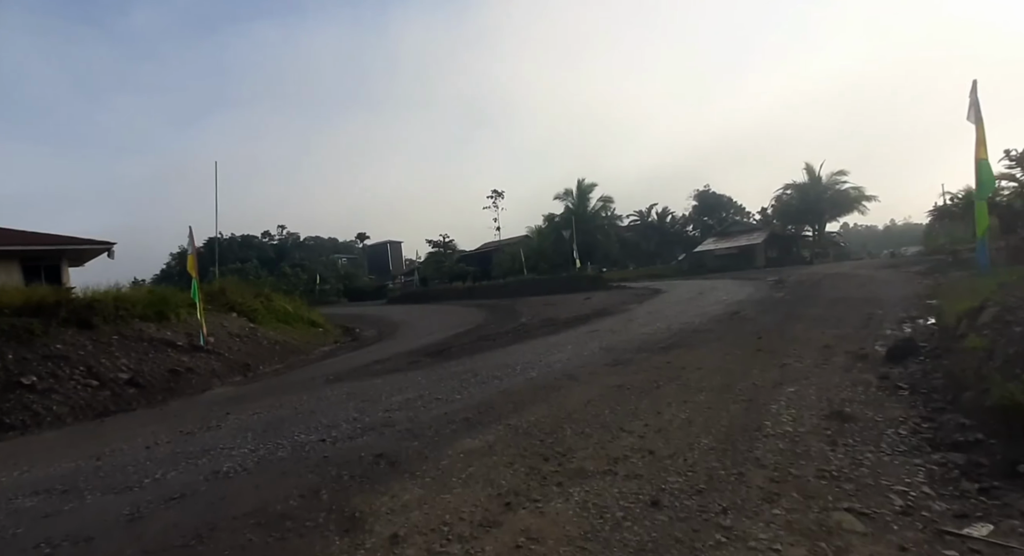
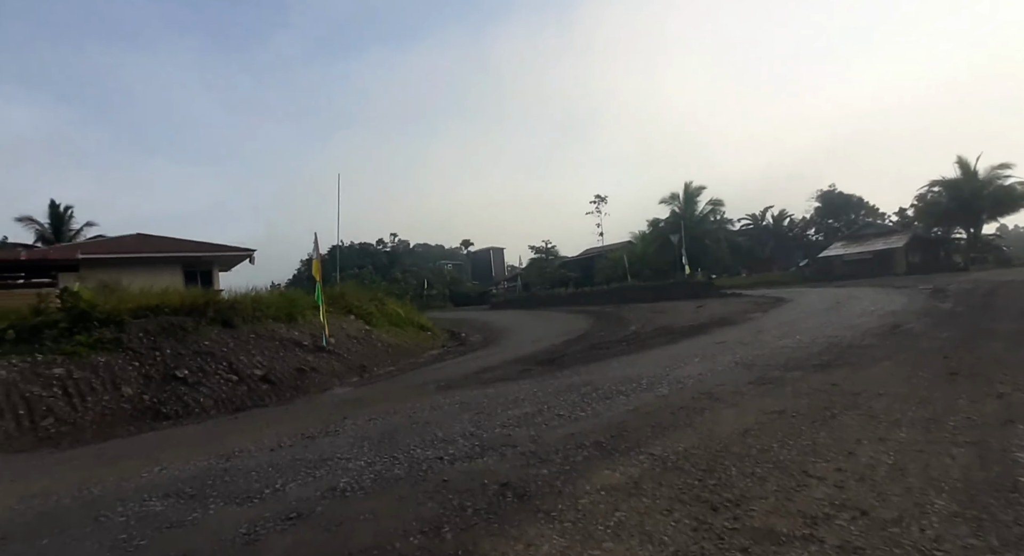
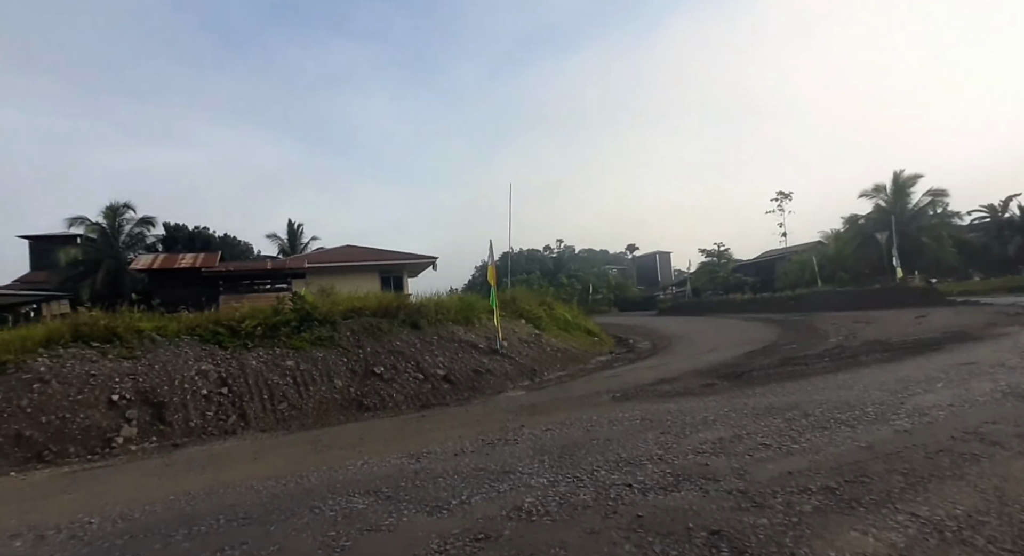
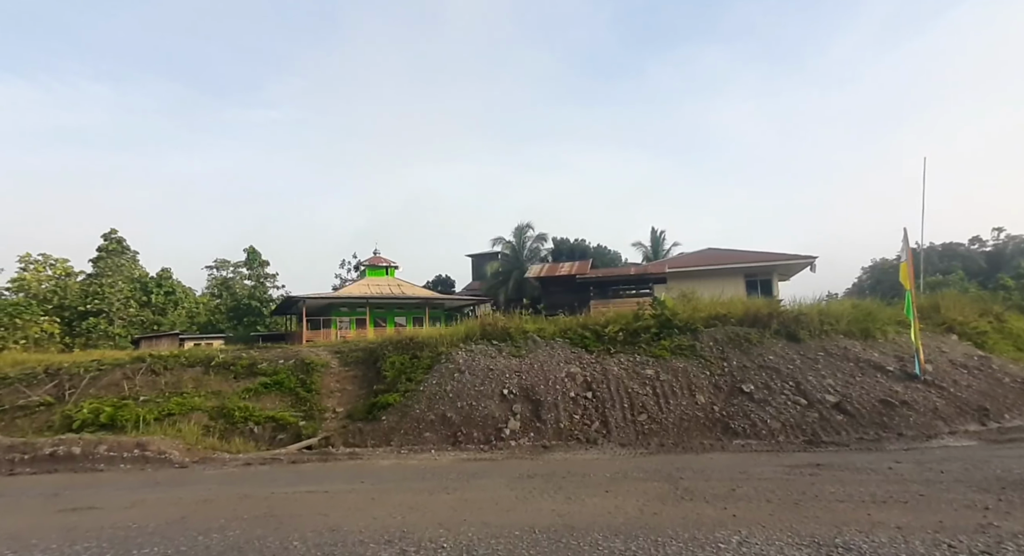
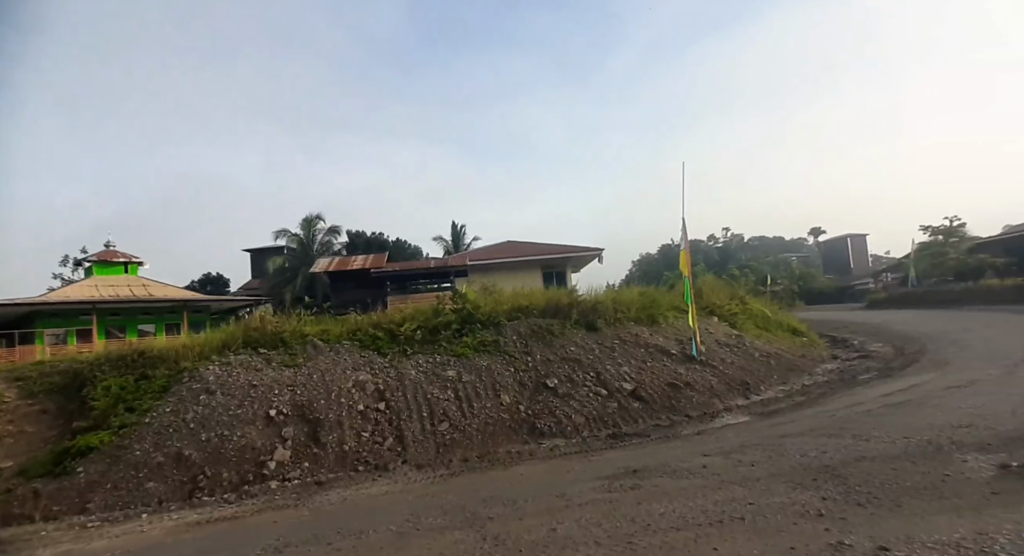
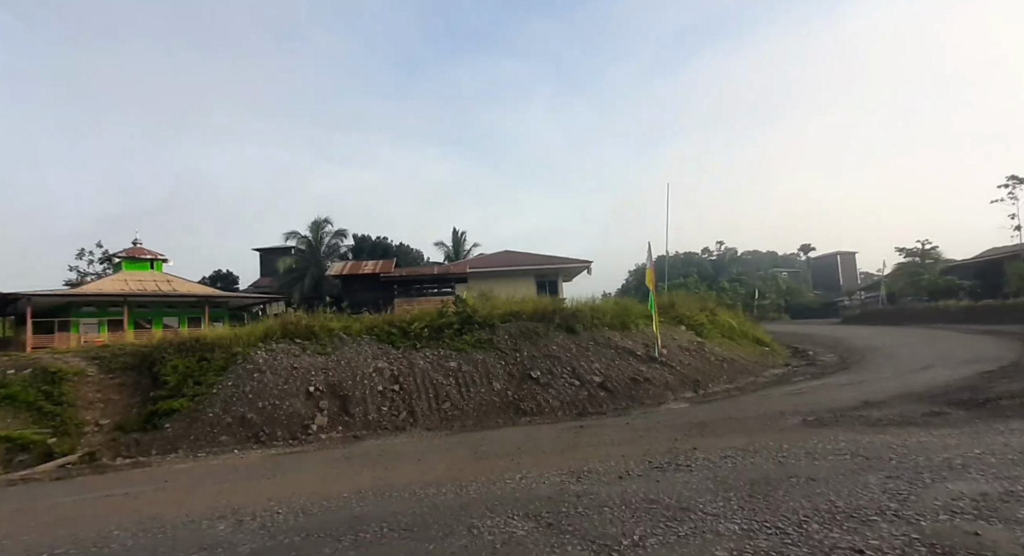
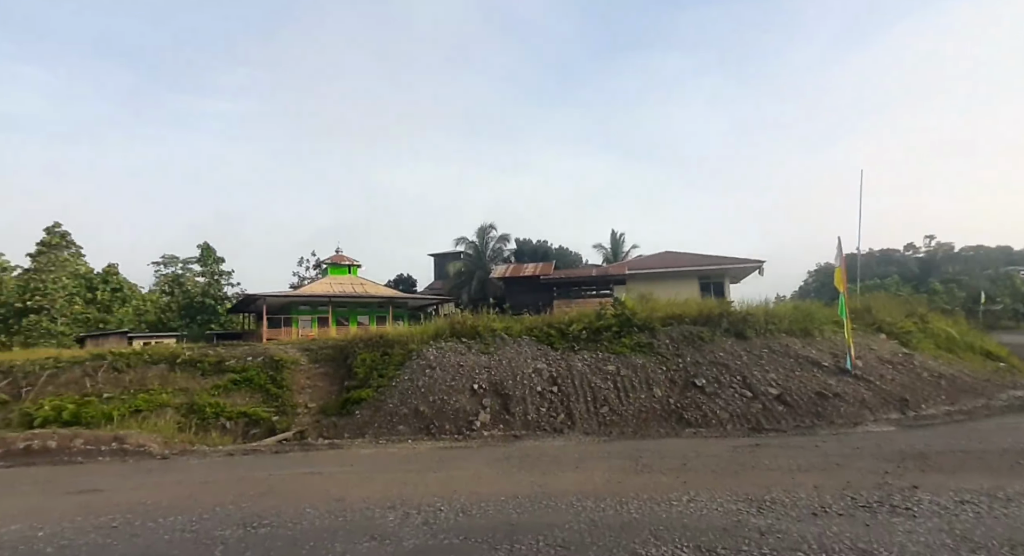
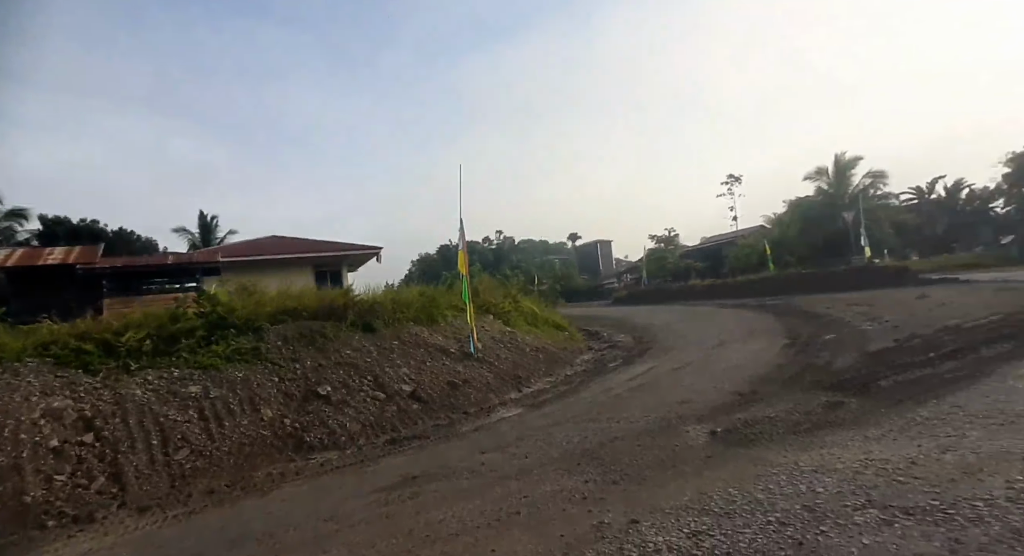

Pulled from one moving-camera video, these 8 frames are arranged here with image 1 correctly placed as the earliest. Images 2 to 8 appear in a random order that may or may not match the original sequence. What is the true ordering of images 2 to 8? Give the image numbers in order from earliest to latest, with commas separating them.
2, 3, 6, 7, 4, 5, 8
